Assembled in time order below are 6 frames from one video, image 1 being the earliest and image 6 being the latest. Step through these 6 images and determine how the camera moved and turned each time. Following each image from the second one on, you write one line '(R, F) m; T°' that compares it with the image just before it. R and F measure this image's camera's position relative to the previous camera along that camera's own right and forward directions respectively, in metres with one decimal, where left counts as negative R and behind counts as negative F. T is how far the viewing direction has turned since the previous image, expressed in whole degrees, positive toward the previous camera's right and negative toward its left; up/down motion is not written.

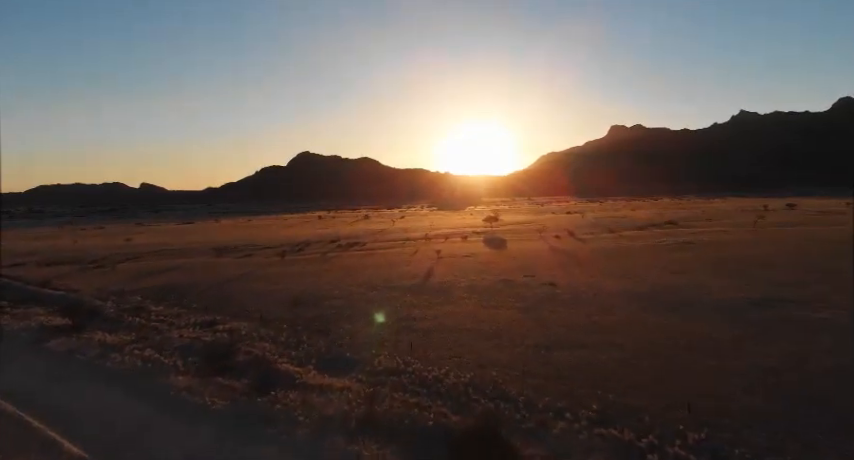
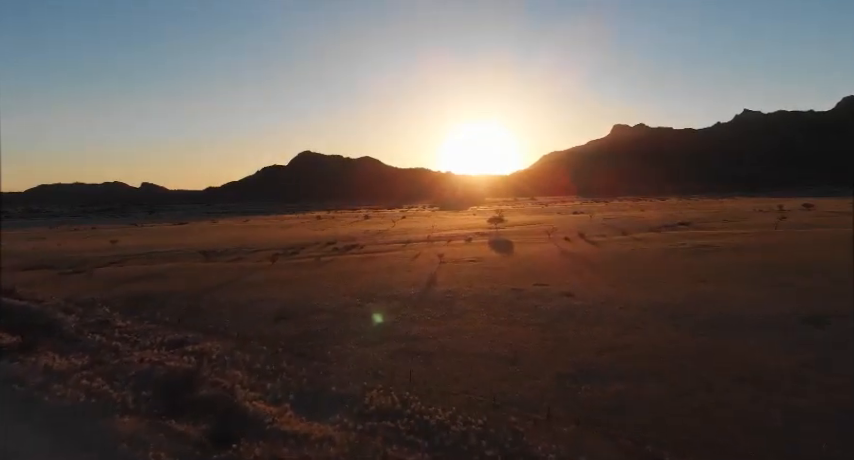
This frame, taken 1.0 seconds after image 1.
(0.0, +2.2) m; 0°
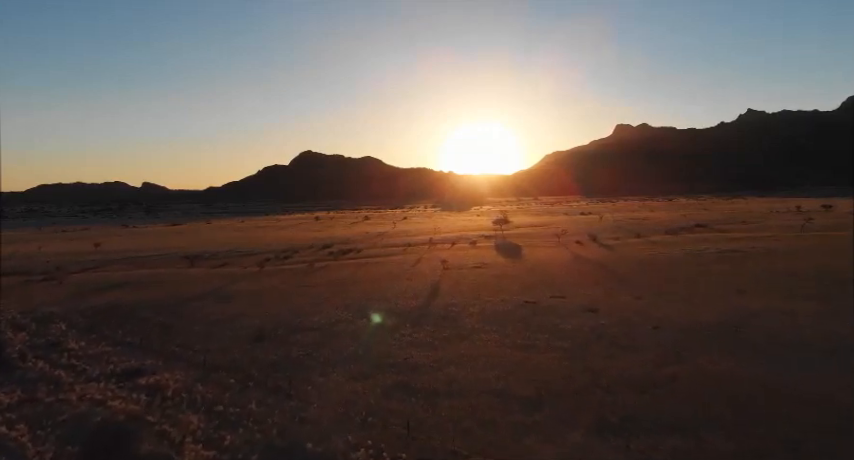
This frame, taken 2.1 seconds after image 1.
(0.0, +2.3) m; 0°
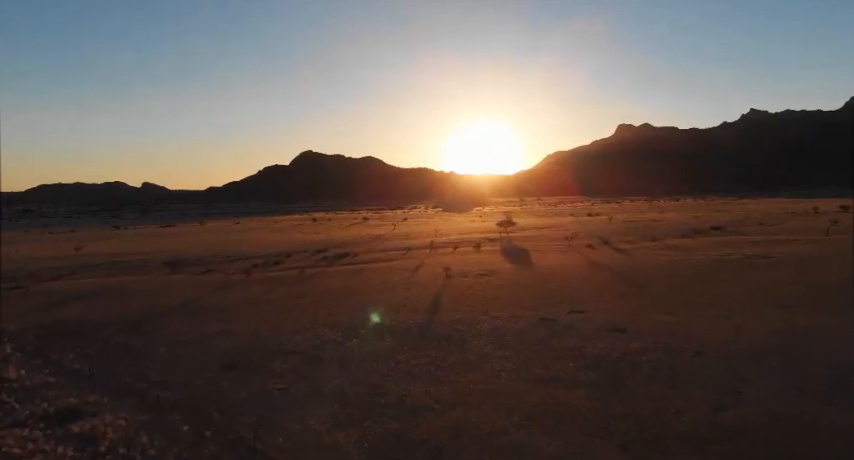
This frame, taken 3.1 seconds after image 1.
(0.0, +2.2) m; 0°
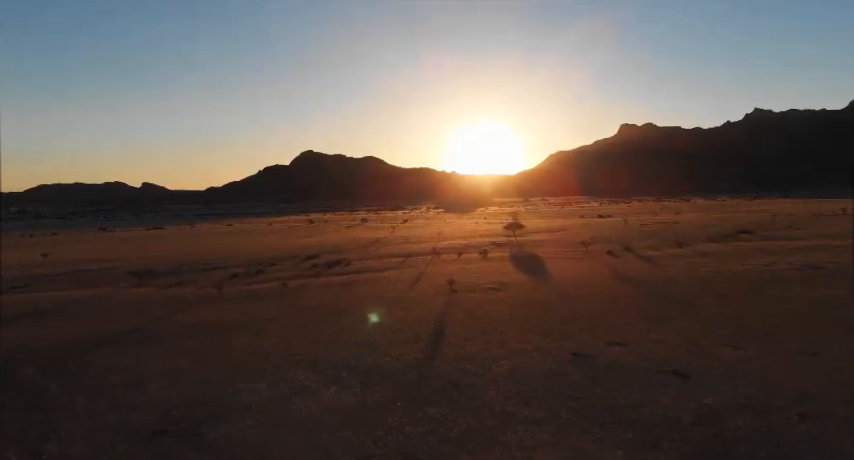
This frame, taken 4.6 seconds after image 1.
(0.0, +3.3) m; 0°
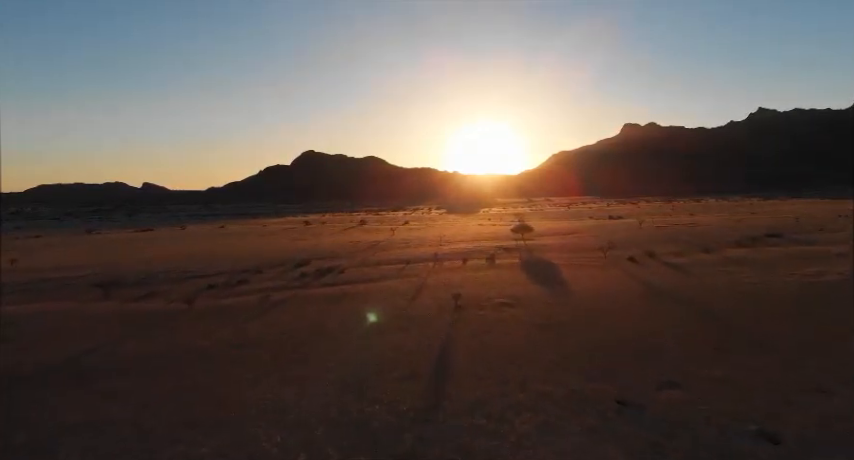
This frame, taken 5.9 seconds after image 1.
(0.0, +2.7) m; 0°
